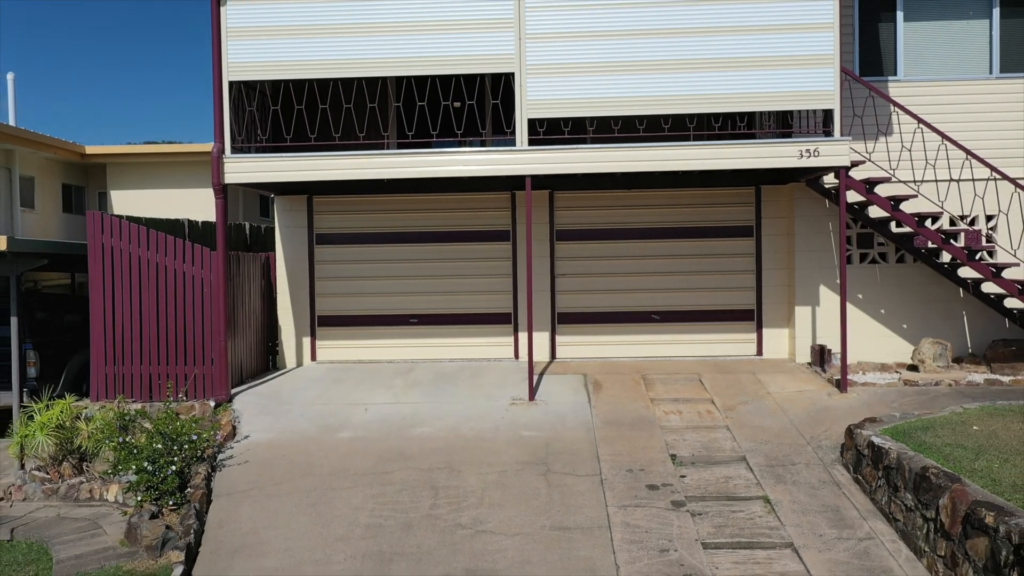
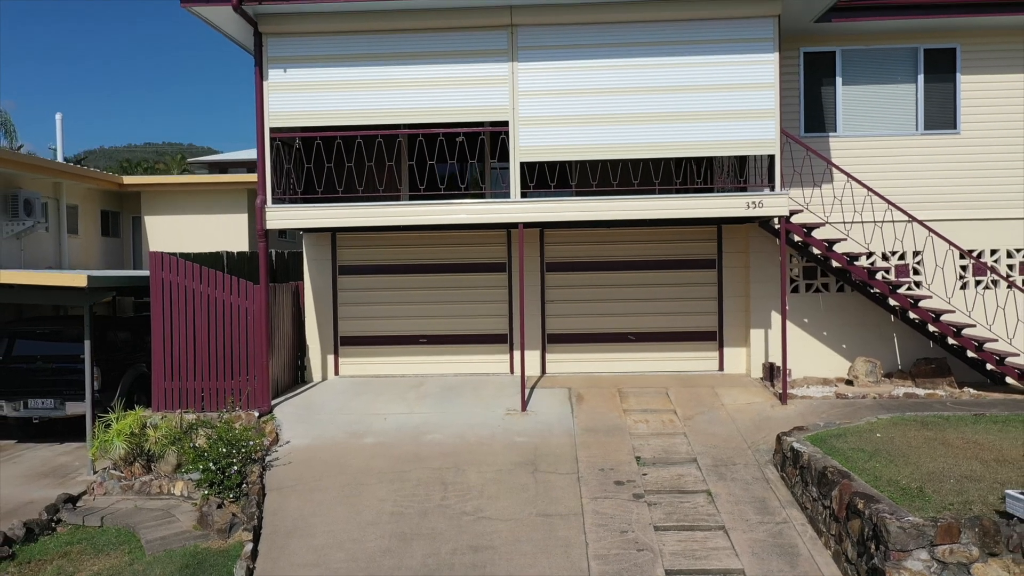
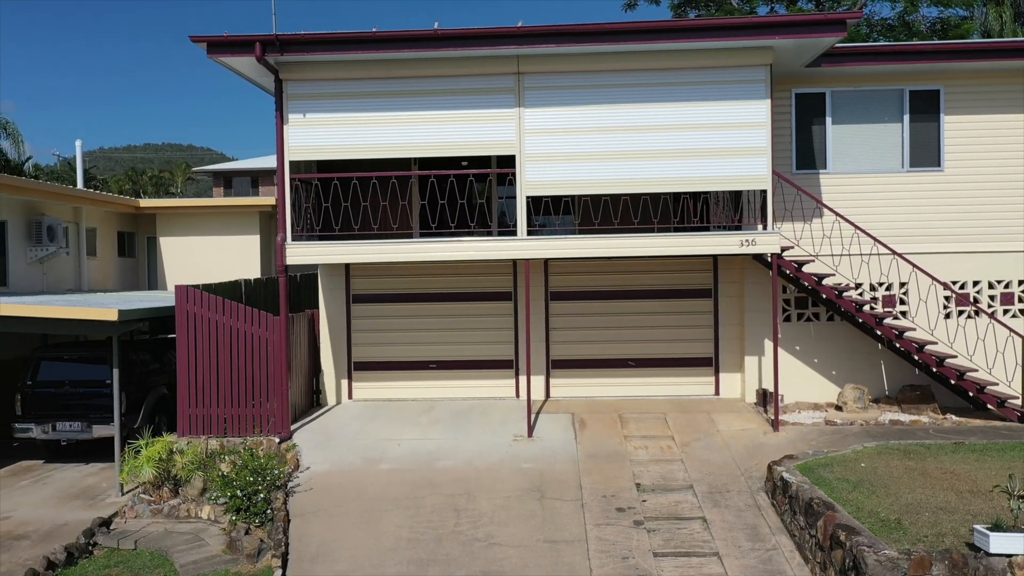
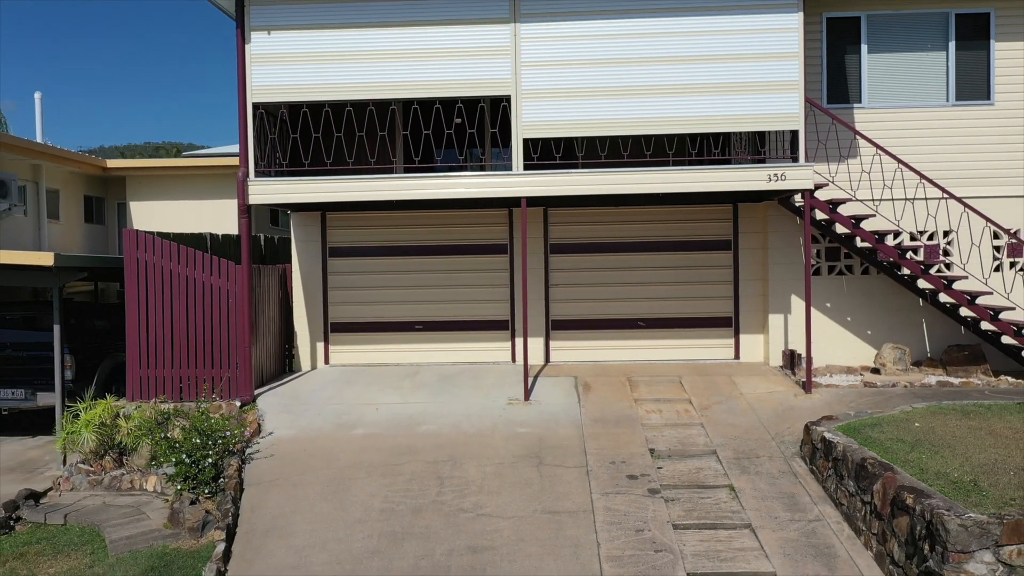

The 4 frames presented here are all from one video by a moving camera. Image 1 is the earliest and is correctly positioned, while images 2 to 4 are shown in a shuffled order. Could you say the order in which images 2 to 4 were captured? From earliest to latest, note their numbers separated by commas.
4, 2, 3
